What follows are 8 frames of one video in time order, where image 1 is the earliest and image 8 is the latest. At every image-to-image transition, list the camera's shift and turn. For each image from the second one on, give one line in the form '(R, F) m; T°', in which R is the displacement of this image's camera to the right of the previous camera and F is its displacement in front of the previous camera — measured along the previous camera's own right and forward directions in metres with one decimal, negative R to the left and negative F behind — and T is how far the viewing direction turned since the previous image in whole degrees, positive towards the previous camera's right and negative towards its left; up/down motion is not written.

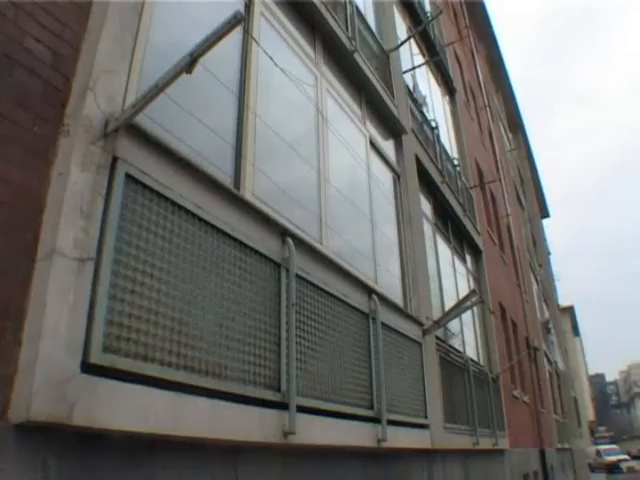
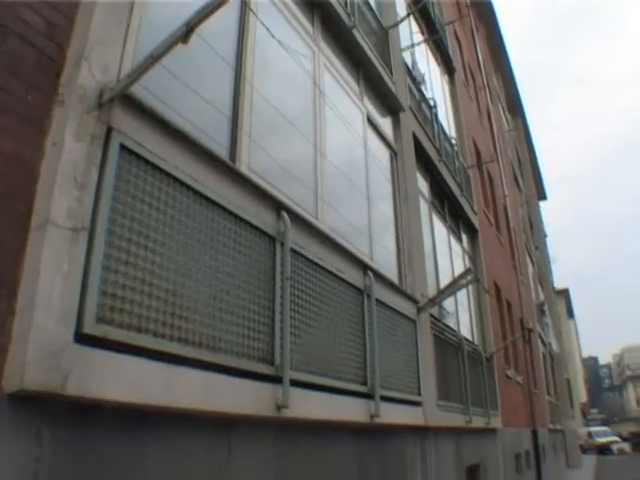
(0.0, 0.0) m; 0°
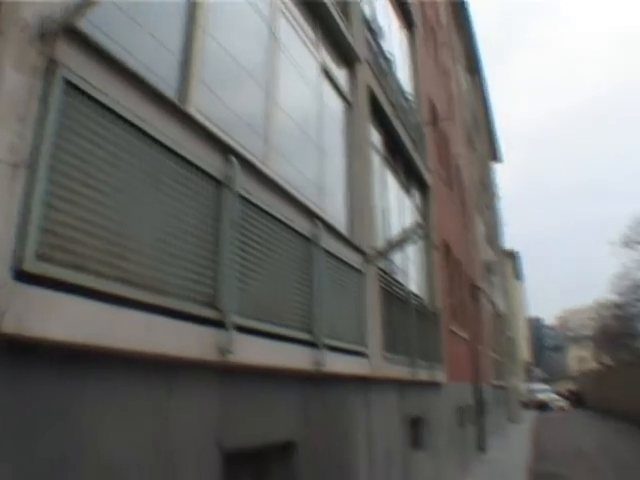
(+0.2, -0.1) m; +3°
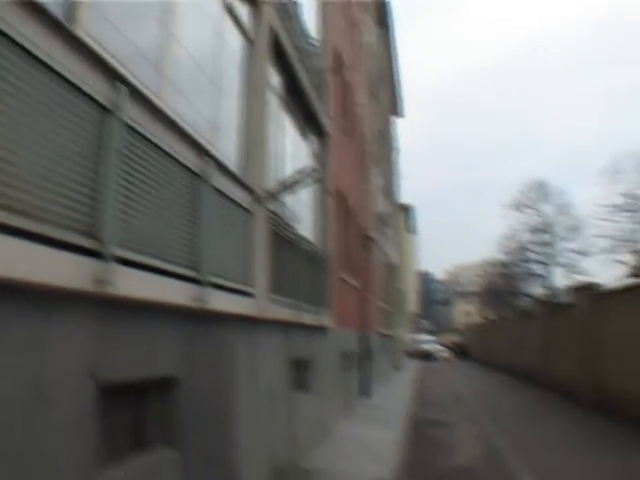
(+0.3, 0.0) m; +7°
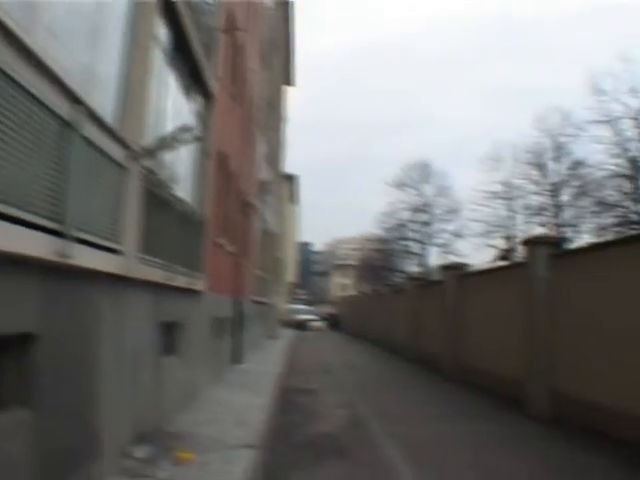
(+0.2, 0.0) m; +8°
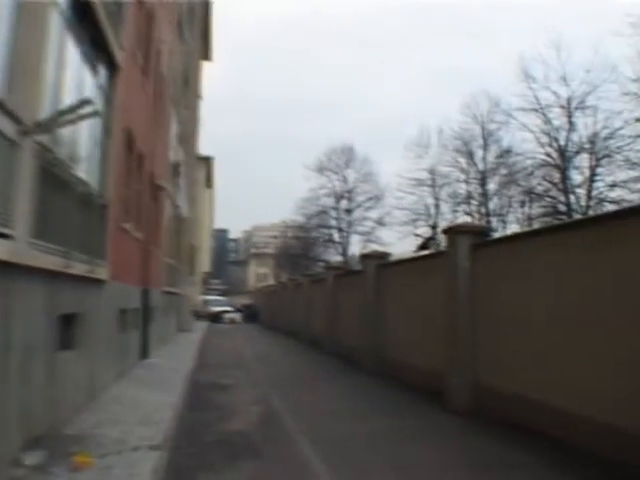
(+0.1, +0.7) m; +6°
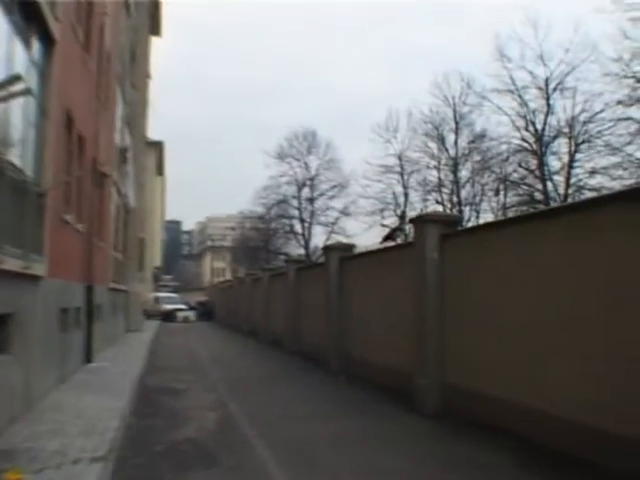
(+0.1, +0.9) m; +2°
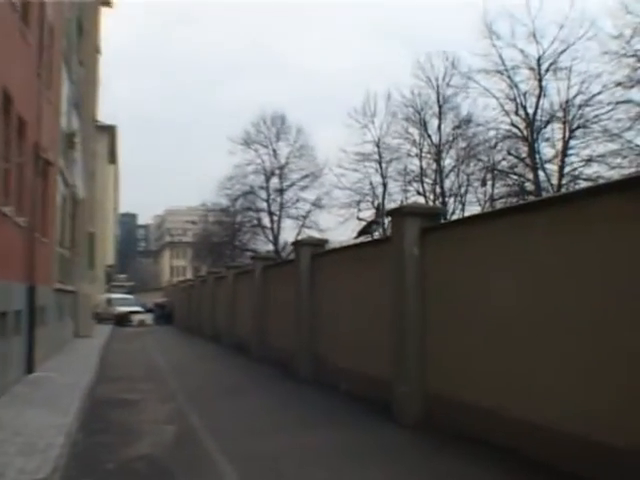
(+0.1, +1.0) m; +2°
